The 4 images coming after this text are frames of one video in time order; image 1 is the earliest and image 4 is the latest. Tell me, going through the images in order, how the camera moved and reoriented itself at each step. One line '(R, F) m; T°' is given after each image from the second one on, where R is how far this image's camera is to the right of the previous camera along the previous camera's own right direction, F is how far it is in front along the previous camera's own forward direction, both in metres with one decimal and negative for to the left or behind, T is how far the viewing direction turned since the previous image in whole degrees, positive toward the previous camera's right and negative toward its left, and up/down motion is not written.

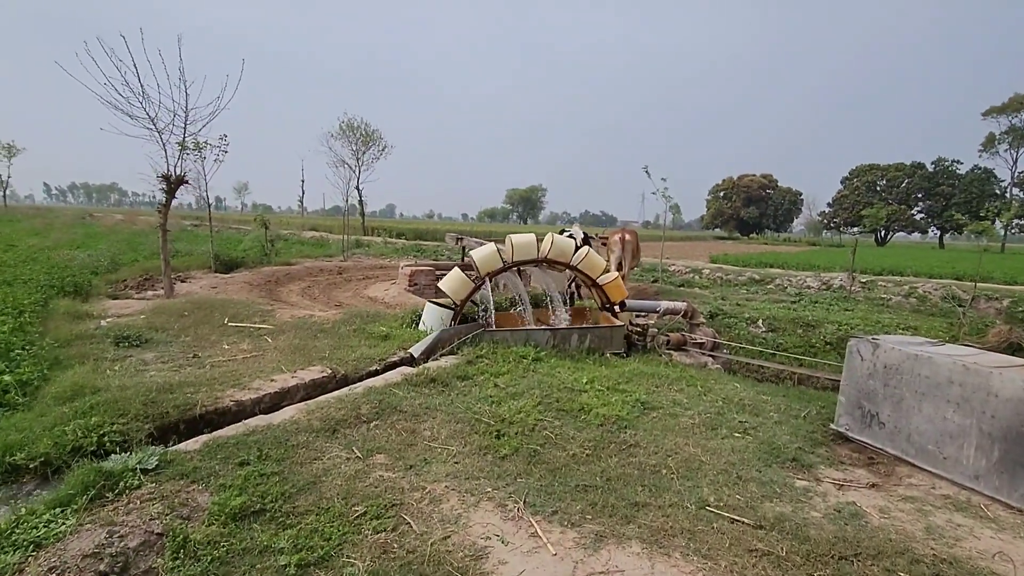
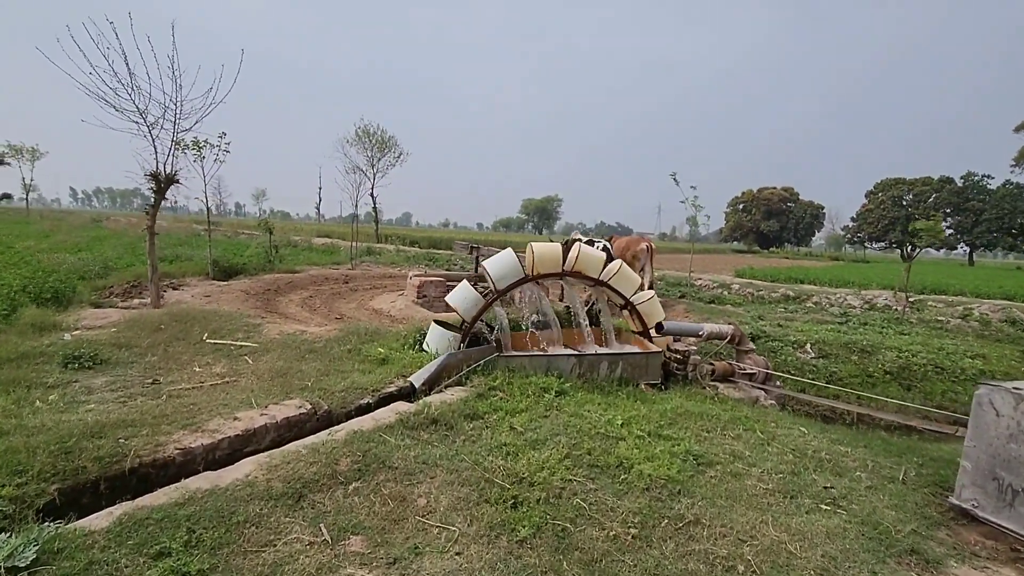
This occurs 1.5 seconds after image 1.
(-0.1, +1.0) m; -1°
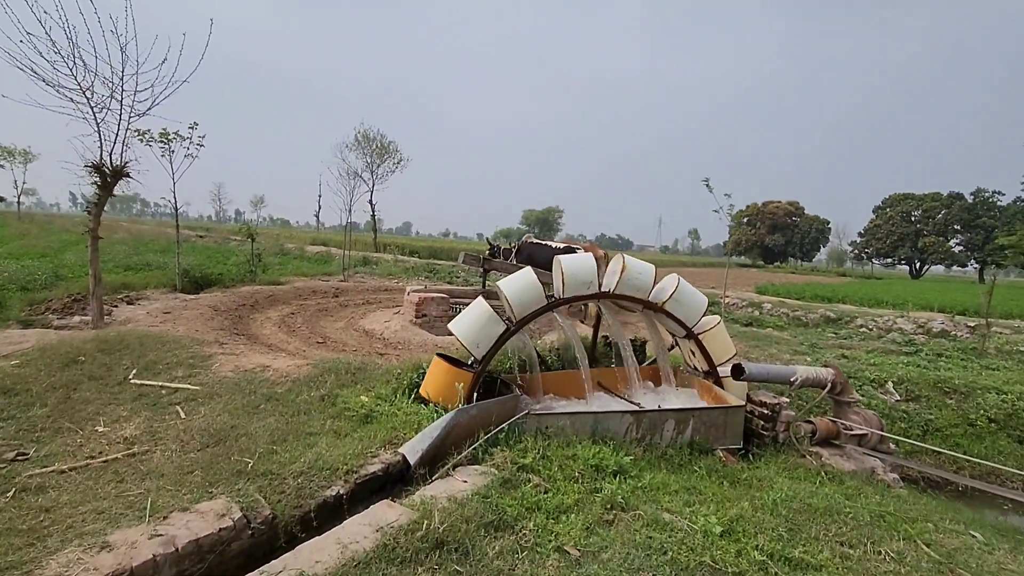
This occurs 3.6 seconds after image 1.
(-0.3, +1.6) m; 0°
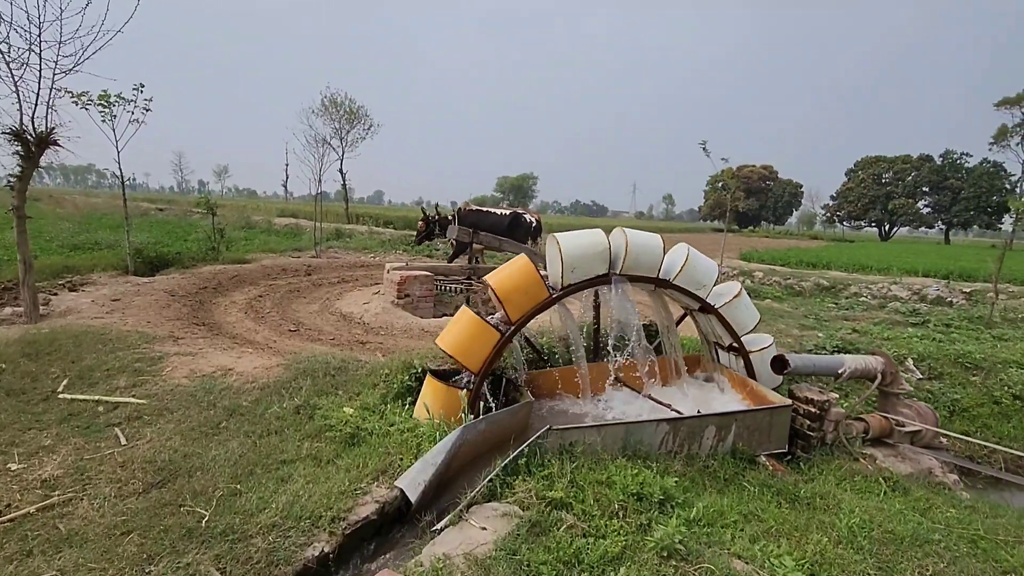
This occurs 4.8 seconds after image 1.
(-0.2, +0.8) m; +3°
